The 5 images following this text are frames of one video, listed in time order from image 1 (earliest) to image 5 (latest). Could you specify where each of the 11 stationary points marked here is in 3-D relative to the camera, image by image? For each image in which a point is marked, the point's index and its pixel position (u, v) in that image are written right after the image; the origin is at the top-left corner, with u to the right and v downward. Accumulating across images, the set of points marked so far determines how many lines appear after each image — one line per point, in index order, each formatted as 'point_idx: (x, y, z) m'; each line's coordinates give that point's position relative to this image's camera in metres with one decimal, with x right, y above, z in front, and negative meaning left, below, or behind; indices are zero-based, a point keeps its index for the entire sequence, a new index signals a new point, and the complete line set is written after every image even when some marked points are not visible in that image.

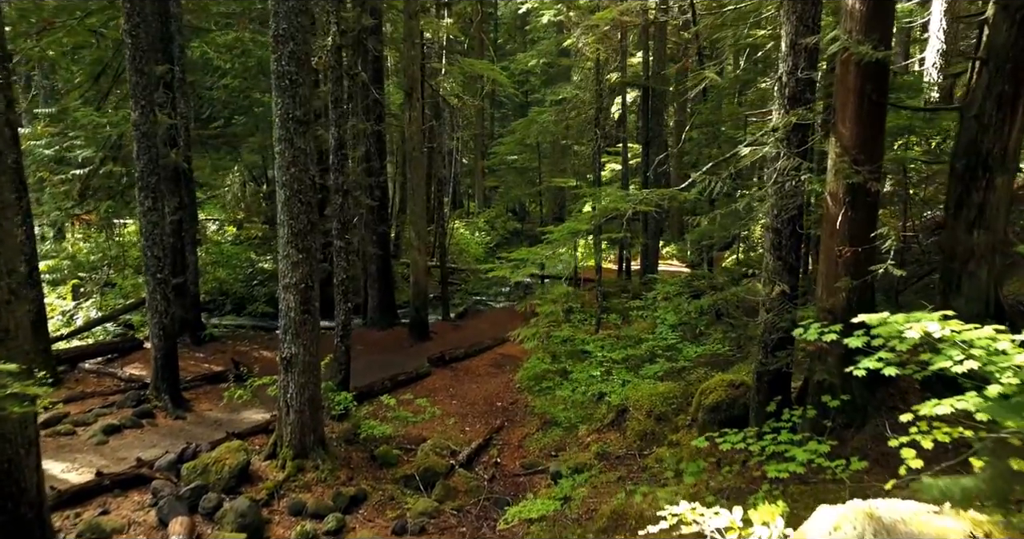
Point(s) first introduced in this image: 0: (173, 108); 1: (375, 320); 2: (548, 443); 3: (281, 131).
0: (-7.3, +3.5, +12.6) m
1: (-3.7, -1.4, +15.7) m
2: (+0.6, -2.9, +9.7) m
3: (-3.1, +1.8, +7.8) m
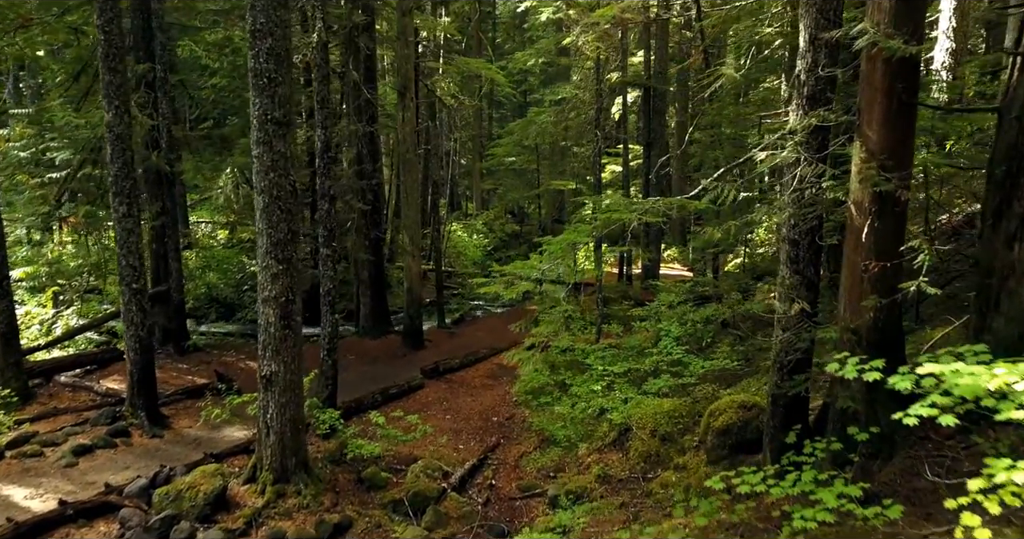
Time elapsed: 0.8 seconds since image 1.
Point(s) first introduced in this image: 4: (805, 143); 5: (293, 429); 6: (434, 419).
0: (-7.4, +3.3, +12.1) m
1: (-3.7, -1.5, +15.2) m
2: (+0.5, -3.0, +9.2) m
3: (-3.1, +1.7, +7.2) m
4: (+2.9, +1.2, +5.7) m
5: (-3.0, -2.1, +7.9) m
6: (-1.4, -2.8, +10.9) m
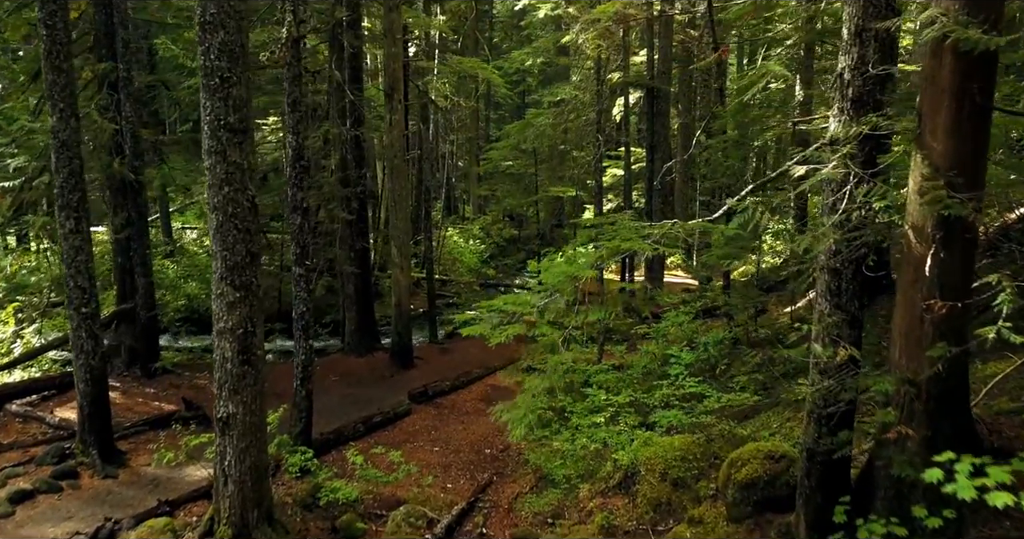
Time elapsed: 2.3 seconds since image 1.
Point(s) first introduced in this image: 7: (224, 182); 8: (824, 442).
0: (-7.5, +3.0, +11.1) m
1: (-3.9, -1.8, +14.2) m
2: (+0.4, -3.3, +8.2) m
3: (-3.2, +1.4, +6.3) m
4: (+2.8, +0.9, +4.8) m
5: (-3.1, -2.5, +7.0) m
6: (-1.5, -3.1, +9.9) m
7: (-3.1, +0.9, +6.3) m
8: (+2.7, -1.5, +5.1) m
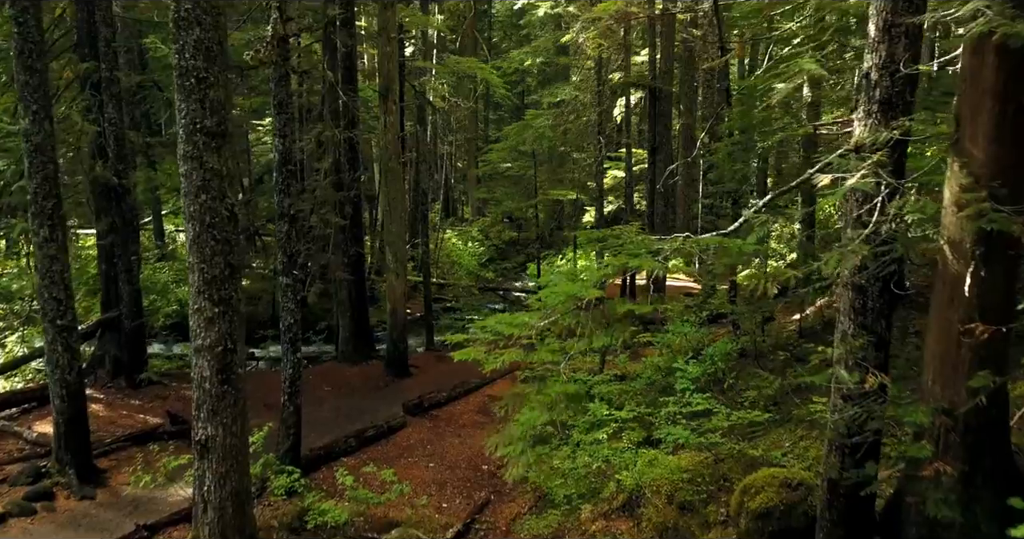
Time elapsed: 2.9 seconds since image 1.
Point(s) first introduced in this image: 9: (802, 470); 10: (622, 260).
0: (-7.5, +2.9, +10.7) m
1: (-3.9, -2.0, +13.8) m
2: (+0.4, -3.5, +7.8) m
3: (-3.3, +1.2, +5.9) m
4: (+2.8, +0.8, +4.4) m
5: (-3.1, -2.6, +6.5) m
6: (-1.6, -3.2, +9.5) m
7: (-3.1, +0.8, +5.9) m
8: (+2.7, -1.6, +4.7) m
9: (+3.0, -2.1, +6.1) m
10: (+1.0, +0.1, +5.6) m
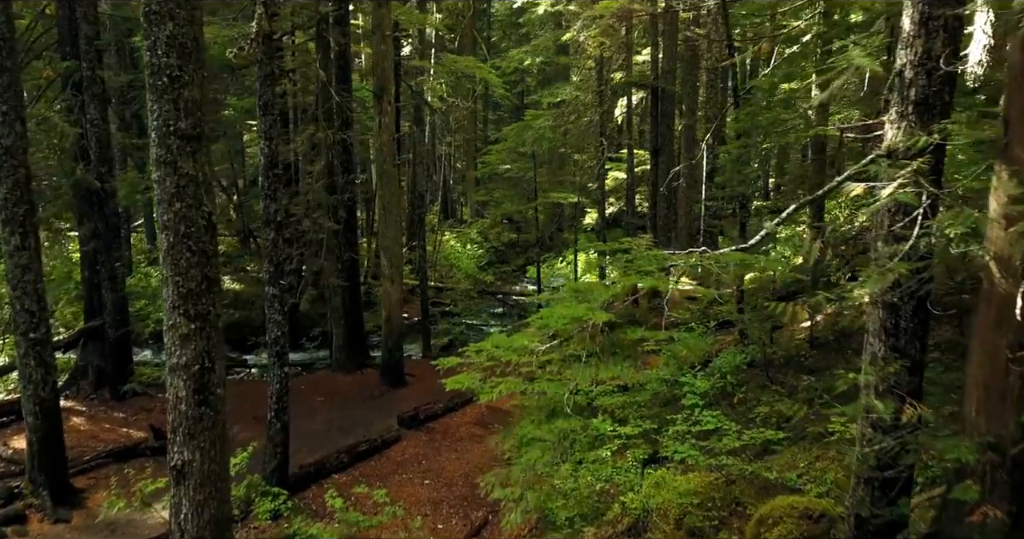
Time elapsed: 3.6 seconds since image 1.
0: (-7.5, +2.7, +10.3) m
1: (-3.9, -2.1, +13.4) m
2: (+0.4, -3.6, +7.4) m
3: (-3.3, +1.1, +5.4) m
4: (+2.7, +0.7, +3.9) m
5: (-3.1, -2.7, +6.1) m
6: (-1.6, -3.4, +9.1) m
7: (-3.2, +0.7, +5.5) m
8: (+2.7, -1.8, +4.3) m
9: (+3.0, -2.2, +5.7) m
10: (+1.0, 0.0, +5.1) m
